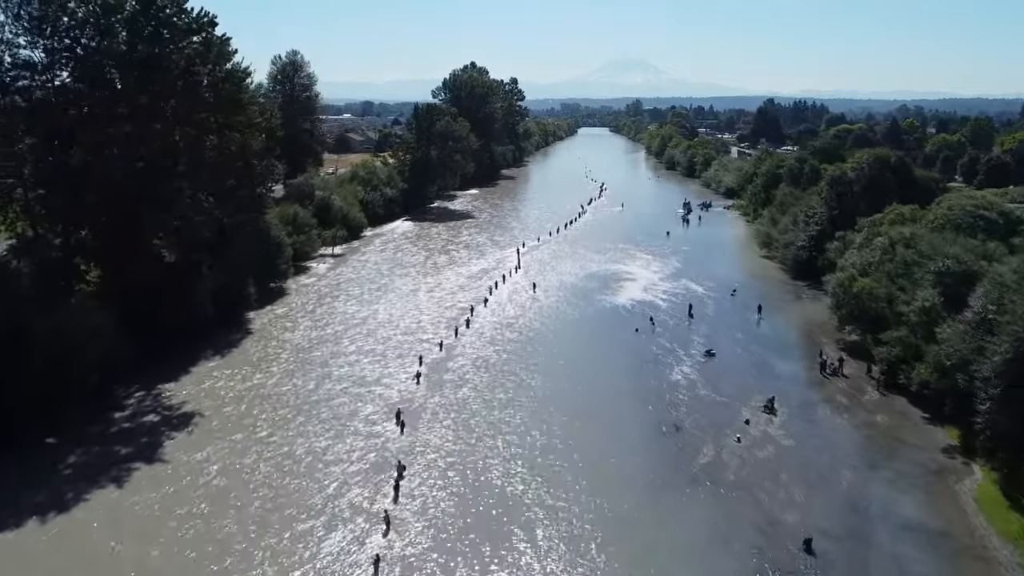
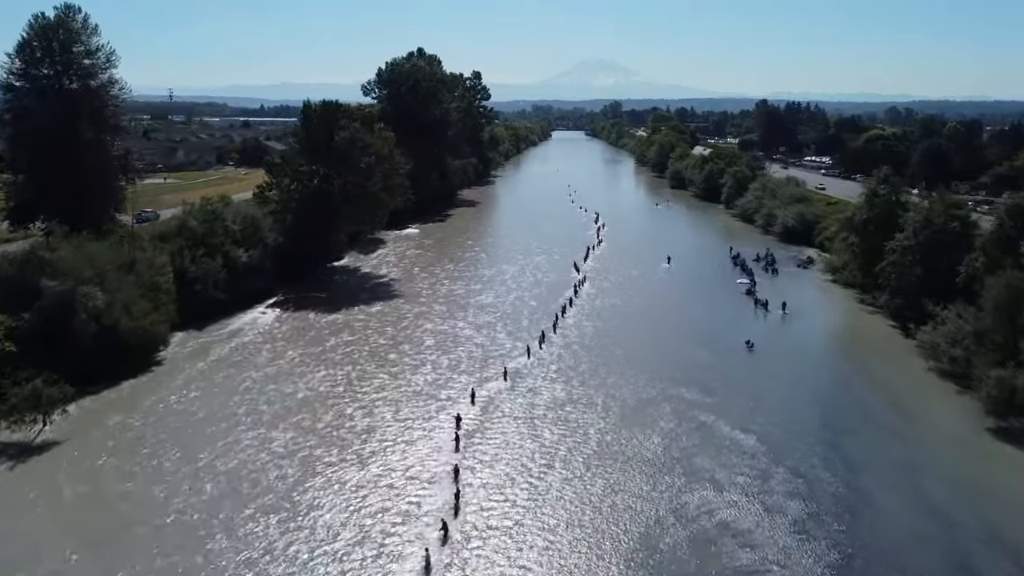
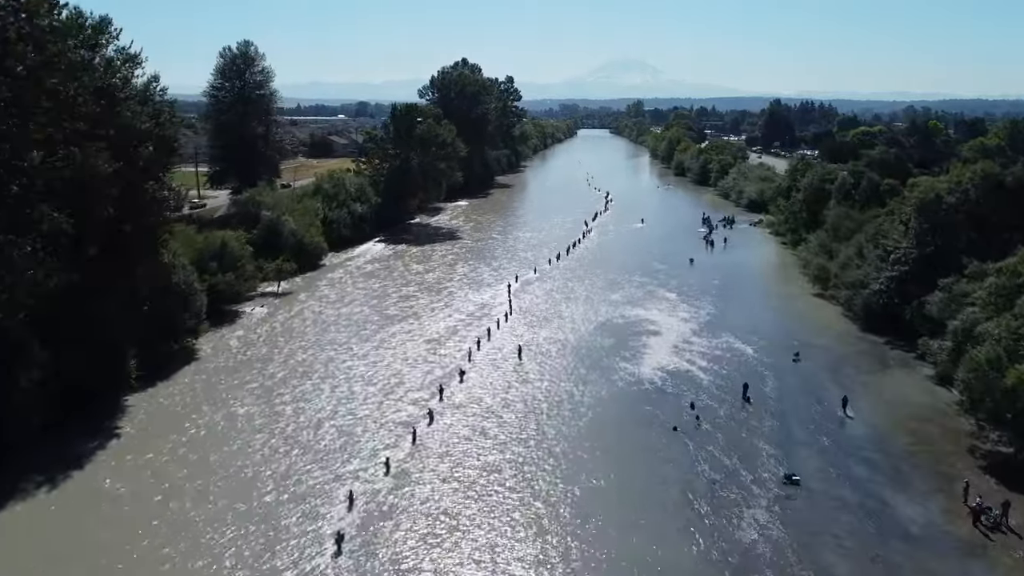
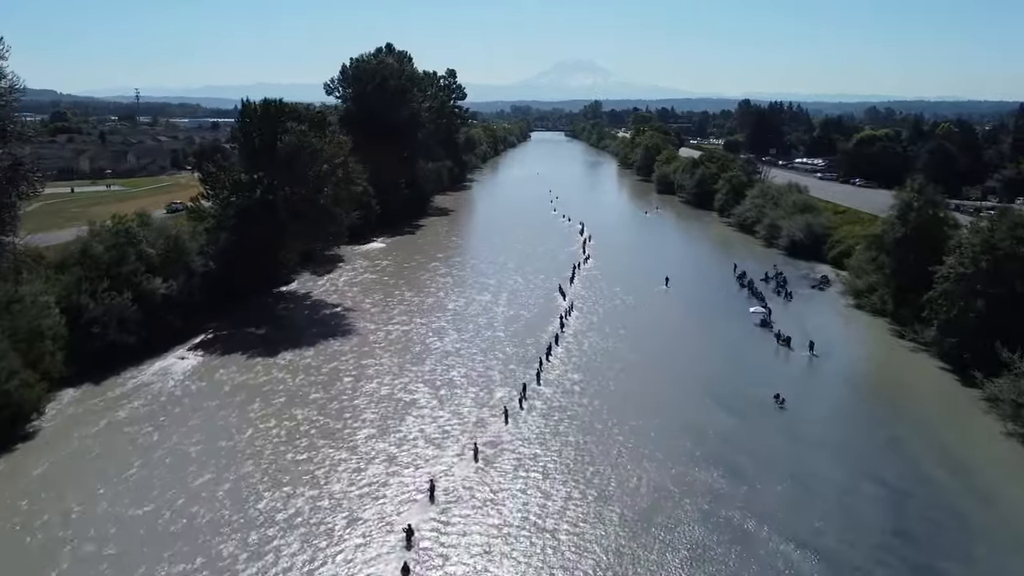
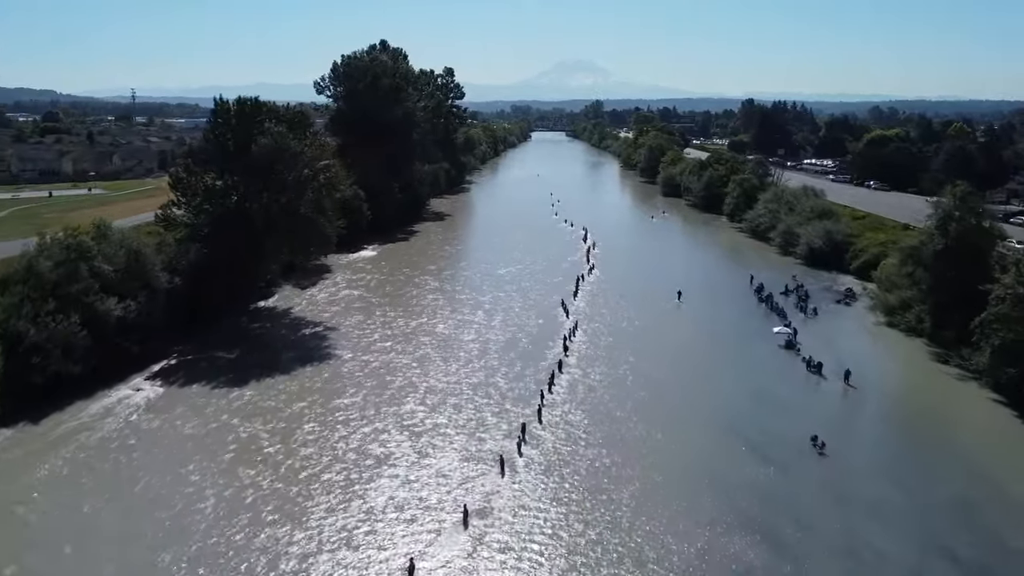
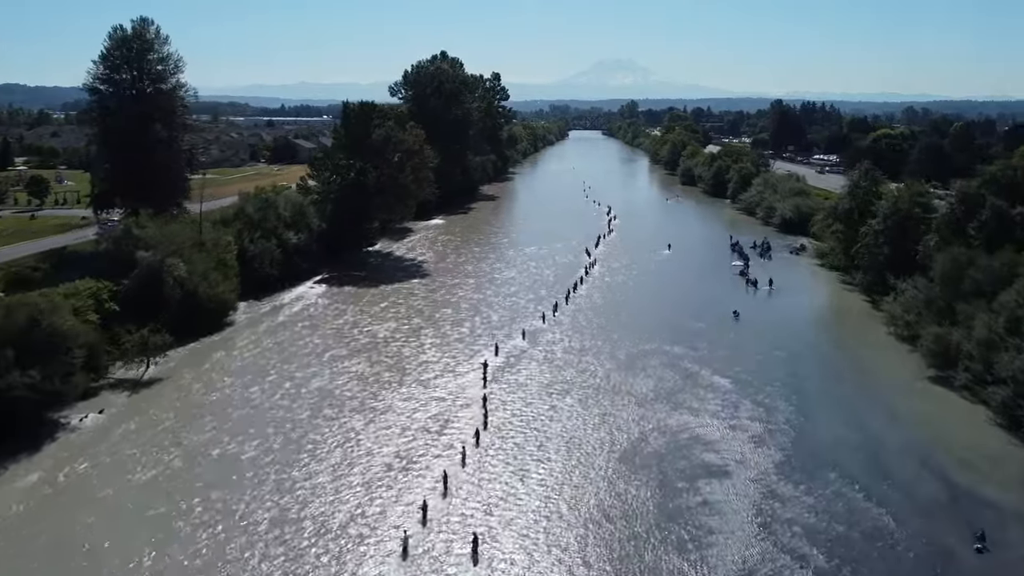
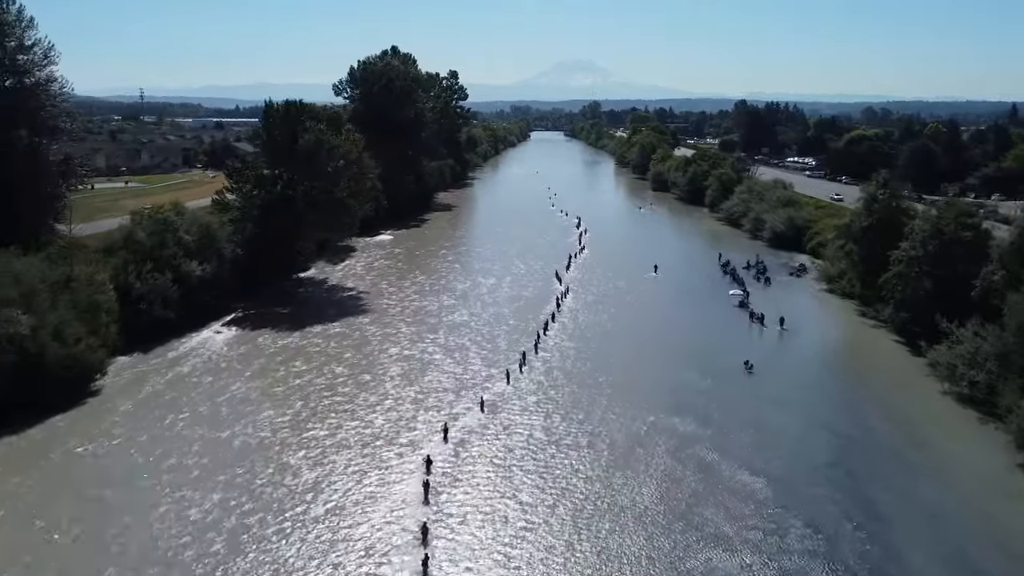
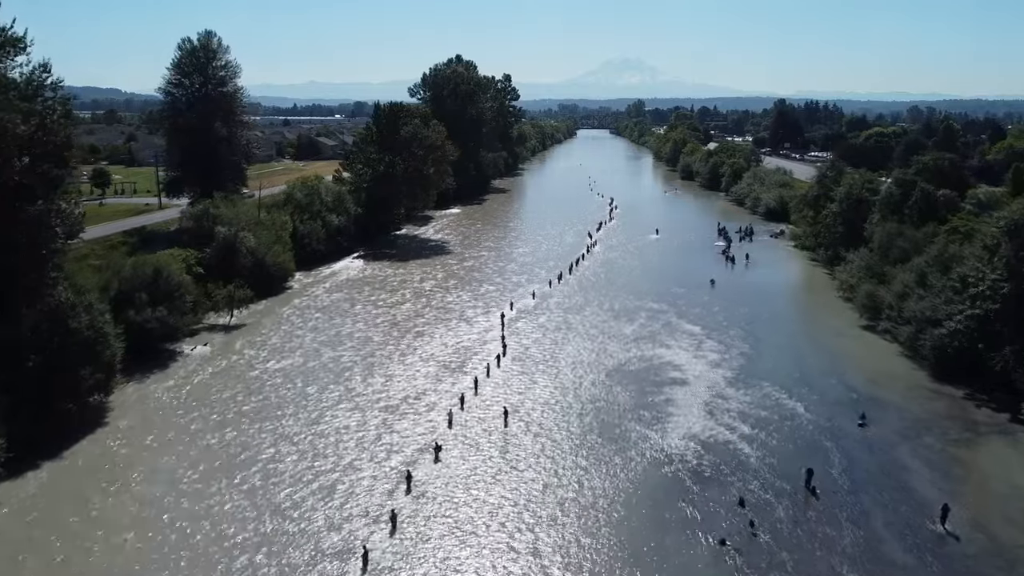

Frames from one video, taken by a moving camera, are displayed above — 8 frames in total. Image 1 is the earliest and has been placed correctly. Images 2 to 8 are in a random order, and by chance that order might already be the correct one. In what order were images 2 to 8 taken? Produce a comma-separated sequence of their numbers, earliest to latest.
3, 8, 6, 2, 7, 4, 5
